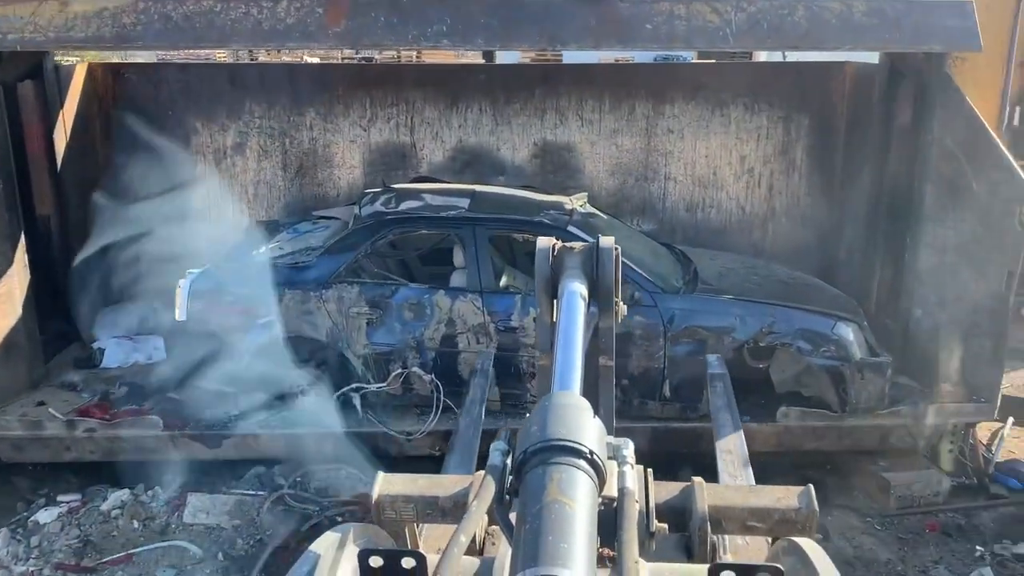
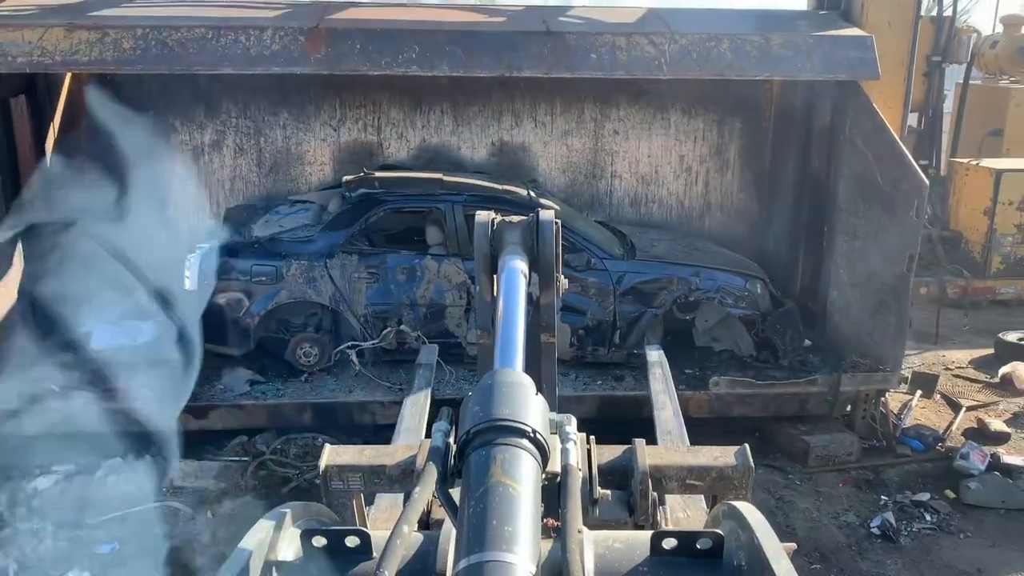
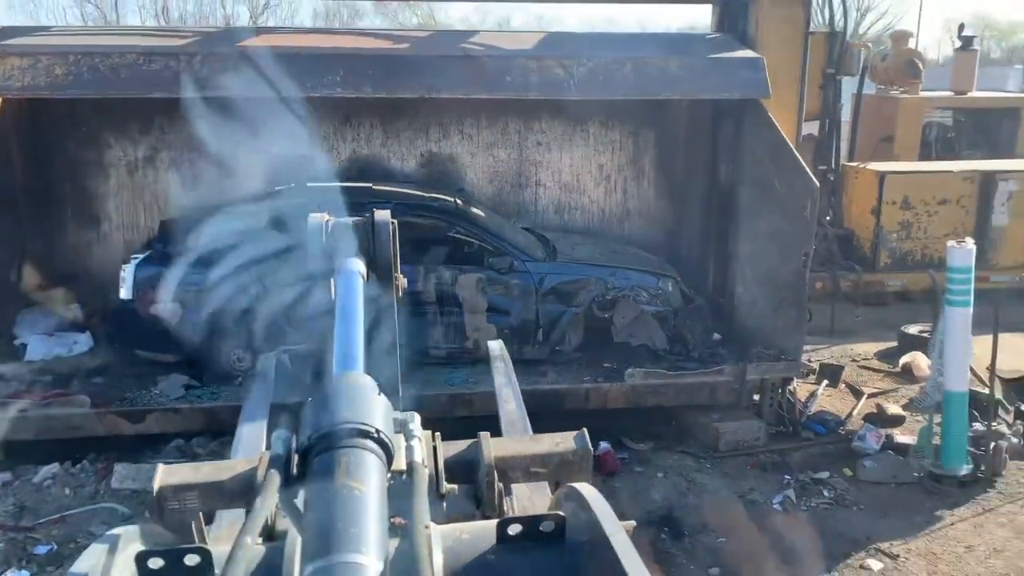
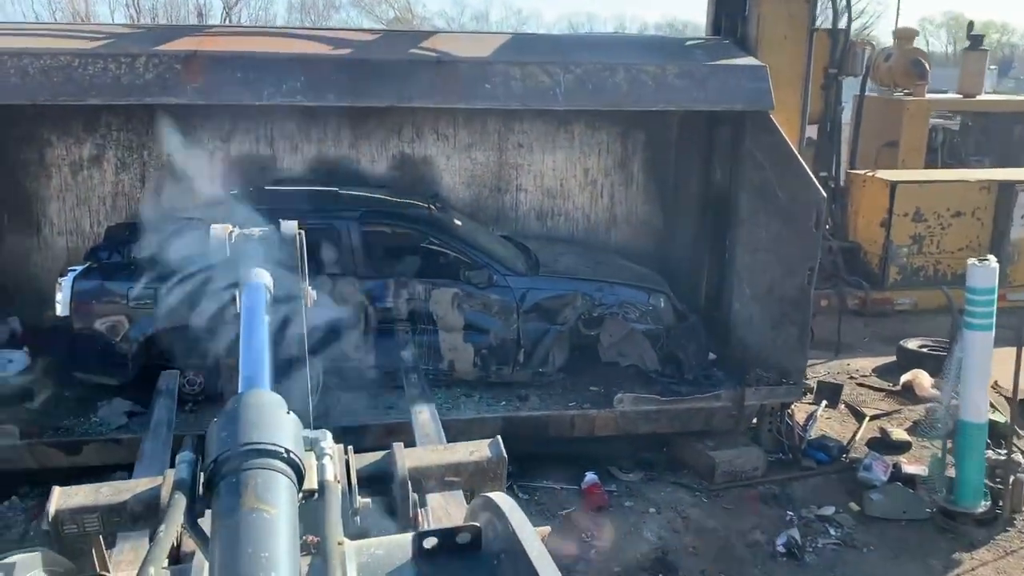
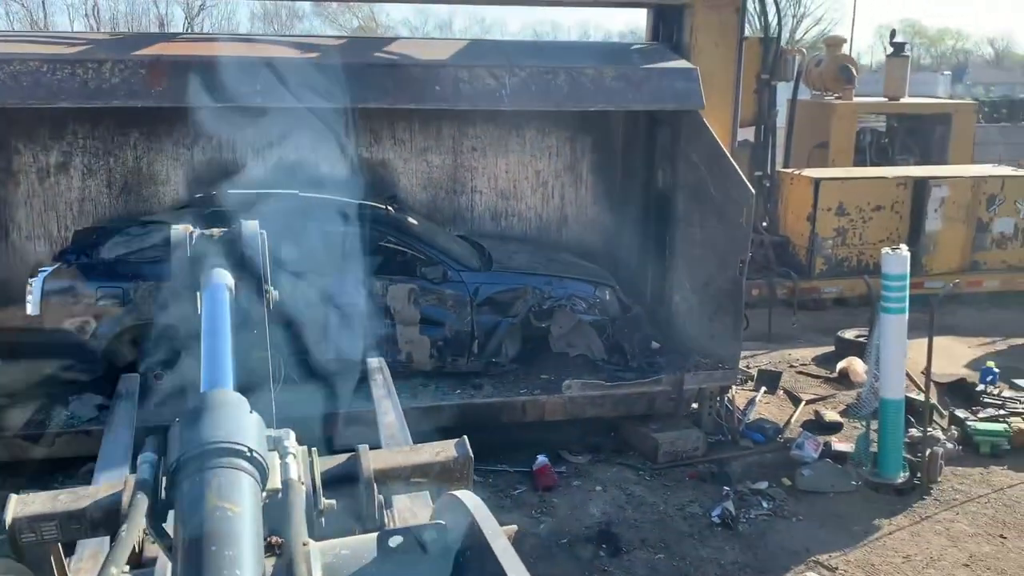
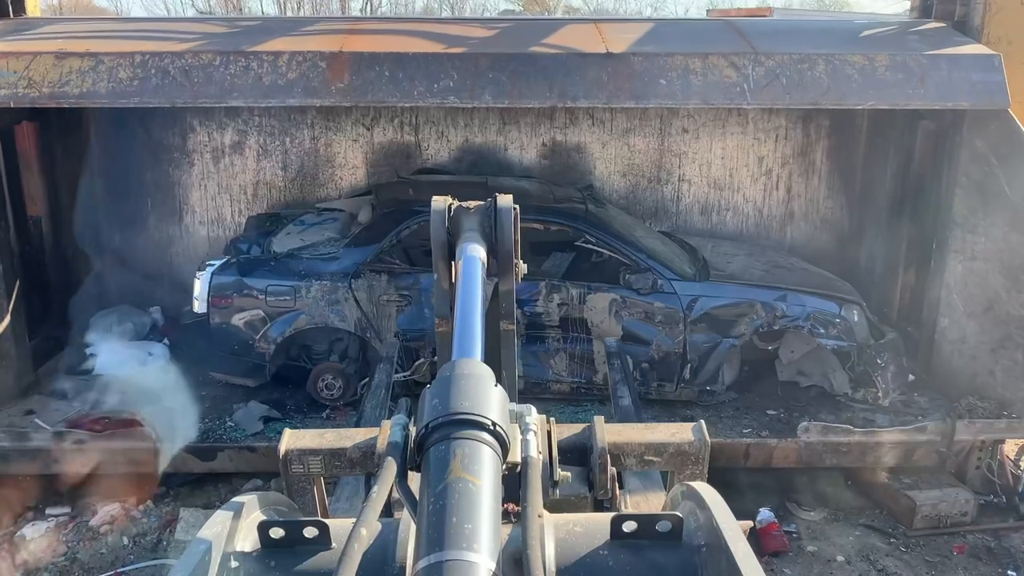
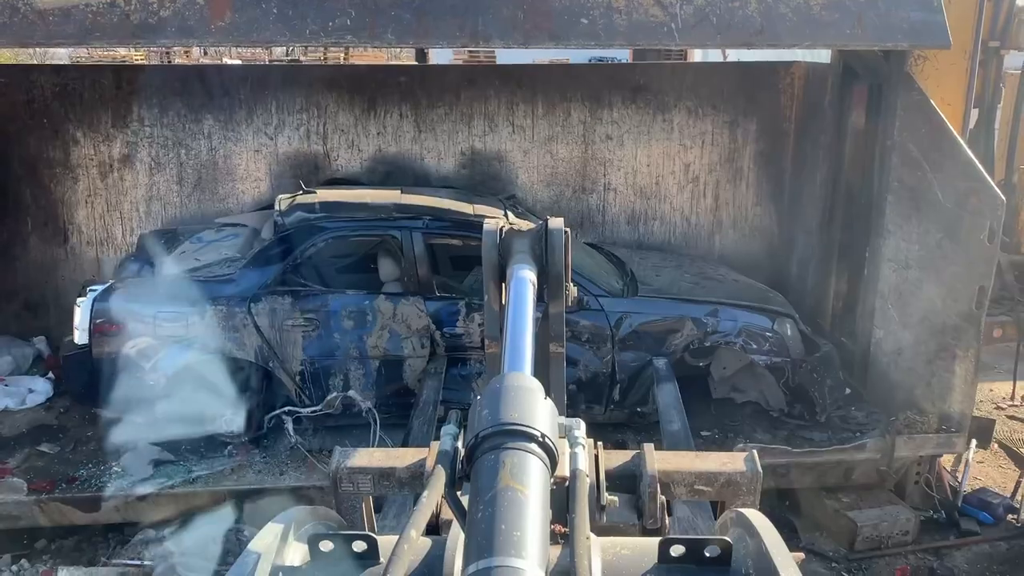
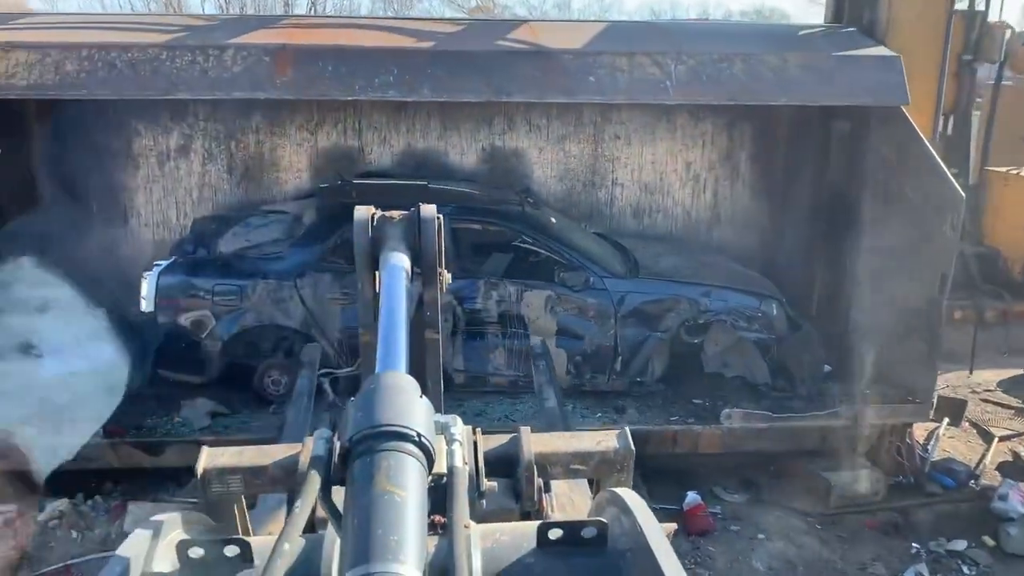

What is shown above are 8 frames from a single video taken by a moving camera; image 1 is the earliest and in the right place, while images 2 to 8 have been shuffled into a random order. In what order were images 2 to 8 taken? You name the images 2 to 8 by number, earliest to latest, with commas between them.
7, 2, 3, 5, 4, 8, 6
